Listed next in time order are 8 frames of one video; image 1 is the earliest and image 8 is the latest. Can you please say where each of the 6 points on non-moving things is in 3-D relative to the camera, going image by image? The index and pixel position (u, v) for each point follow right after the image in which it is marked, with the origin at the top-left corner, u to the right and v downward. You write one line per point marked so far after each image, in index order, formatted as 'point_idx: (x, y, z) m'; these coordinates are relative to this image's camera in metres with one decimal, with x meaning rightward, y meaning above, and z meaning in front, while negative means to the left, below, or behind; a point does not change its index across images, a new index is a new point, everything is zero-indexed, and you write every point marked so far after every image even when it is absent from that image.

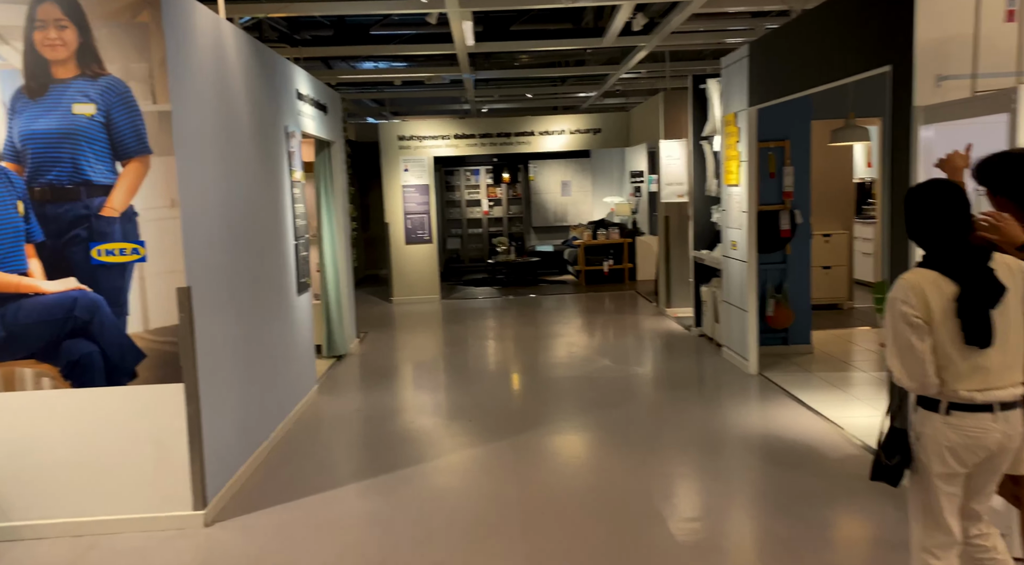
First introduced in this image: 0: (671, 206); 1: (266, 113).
0: (+1.9, +0.9, +9.1) m
1: (-1.7, +1.2, +5.3) m
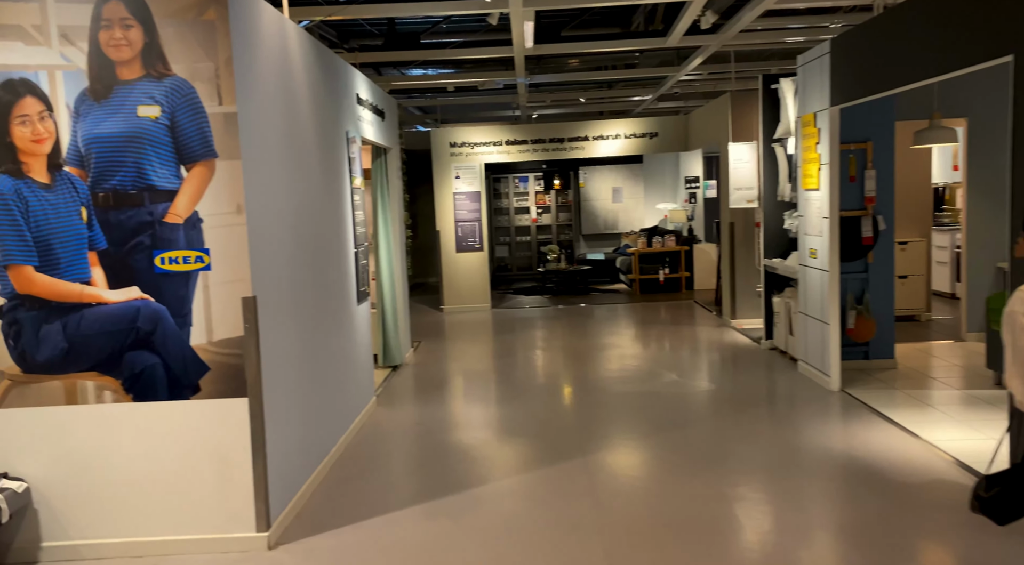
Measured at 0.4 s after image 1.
0: (+2.6, +0.8, +8.8) m
1: (-1.2, +1.1, +5.2) m
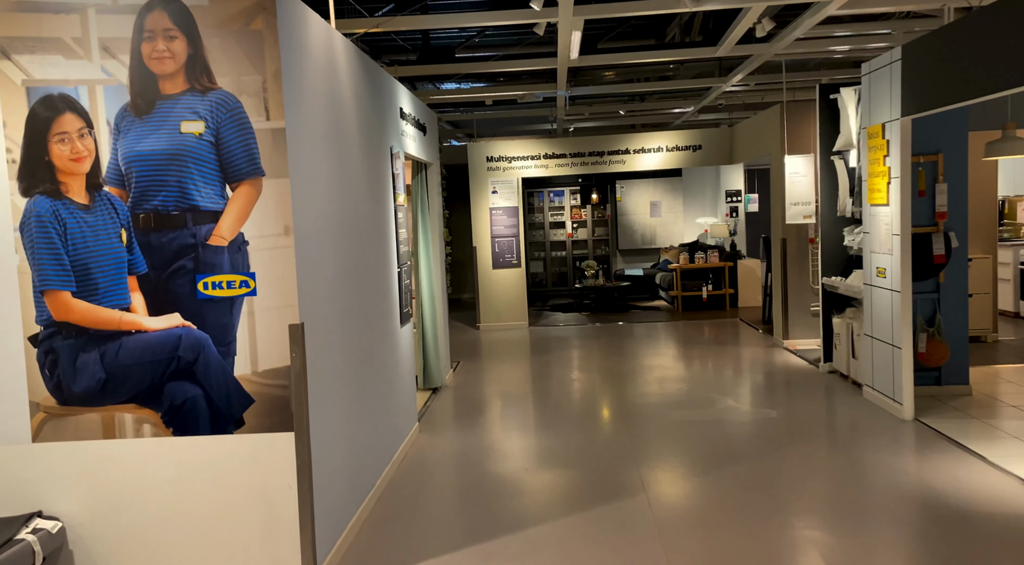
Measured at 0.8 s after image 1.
0: (+3.0, +0.6, +8.4) m
1: (-0.9, +1.0, +5.0) m
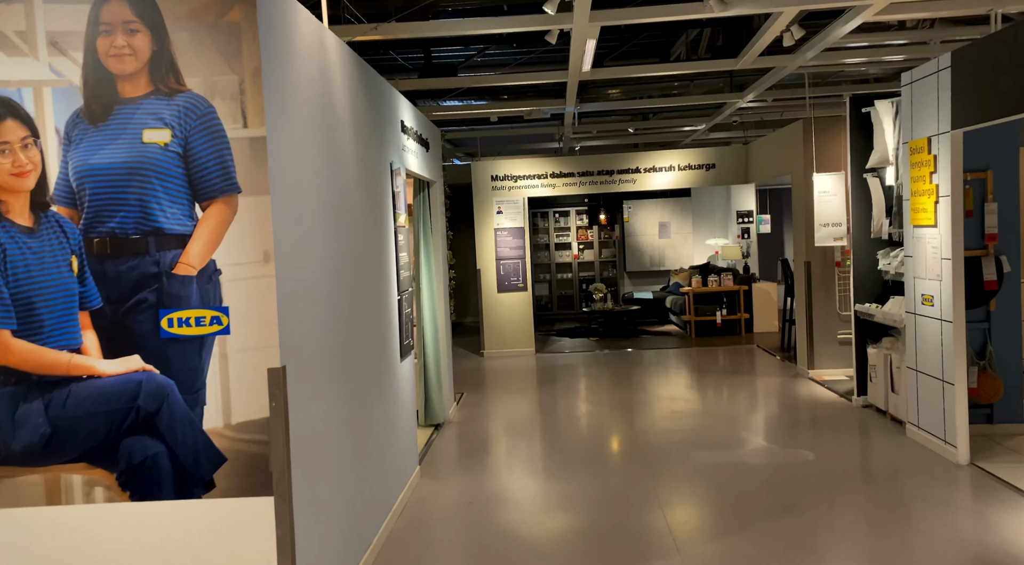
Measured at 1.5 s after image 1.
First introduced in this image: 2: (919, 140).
0: (+3.1, +0.3, +7.9) m
1: (-0.8, +0.8, +4.5) m
2: (+2.8, +1.0, +5.3) m
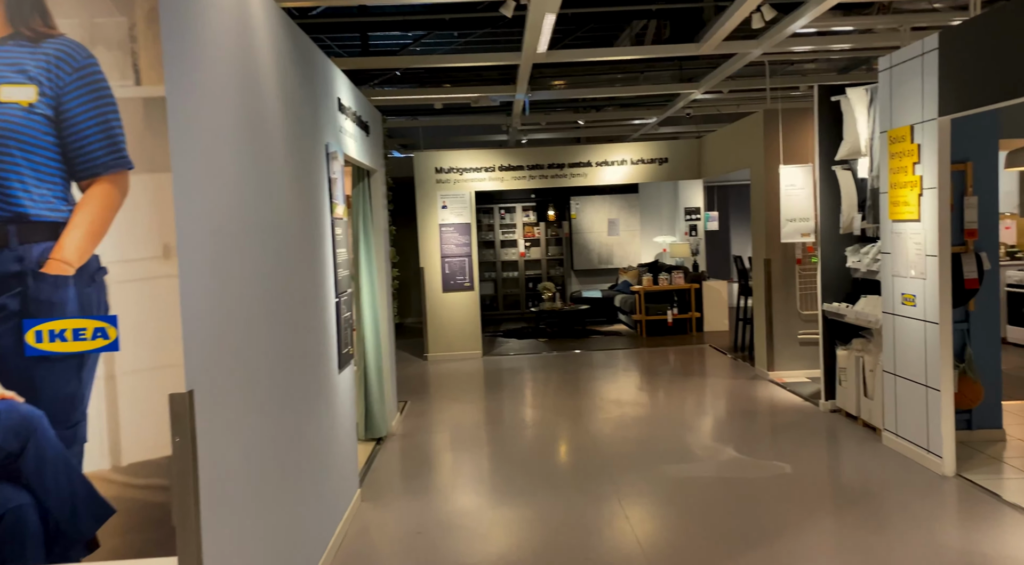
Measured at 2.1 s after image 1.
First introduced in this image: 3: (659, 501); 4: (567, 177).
0: (+2.6, +0.3, +7.6) m
1: (-1.0, +0.8, +3.9) m
2: (+2.5, +1.0, +4.9) m
3: (+1.0, -1.4, +5.0) m
4: (+0.7, +1.4, +10.1) m
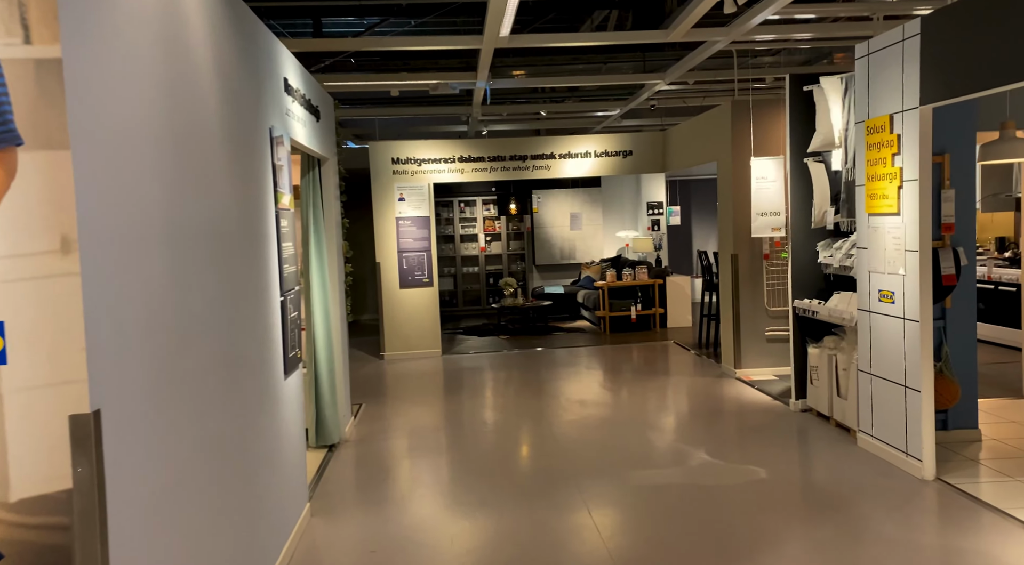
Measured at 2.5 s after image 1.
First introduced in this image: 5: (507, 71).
0: (+2.2, +0.4, +7.4) m
1: (-1.2, +0.8, +3.5) m
2: (+2.3, +1.0, +4.8) m
3: (+0.7, -1.4, +4.7) m
4: (+0.2, +1.4, +9.8) m
5: (0.0, +2.5, +9.0) m
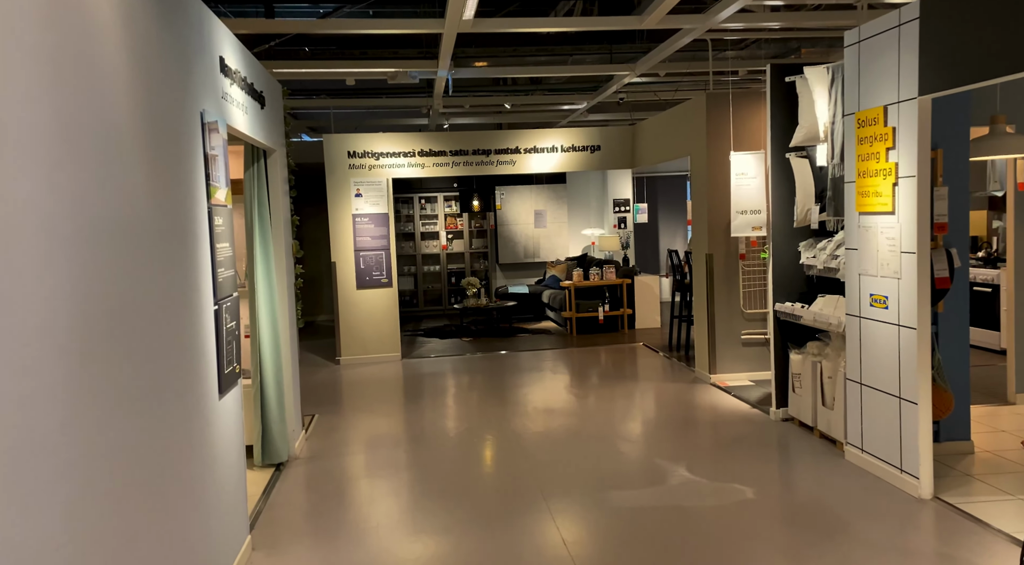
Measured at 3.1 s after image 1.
0: (+1.9, +0.4, +7.1) m
1: (-1.3, +0.8, +3.0) m
2: (+2.1, +1.0, +4.4) m
3: (+0.5, -1.4, +4.3) m
4: (-0.2, +1.4, +9.4) m
5: (-0.4, +2.5, +8.5) m
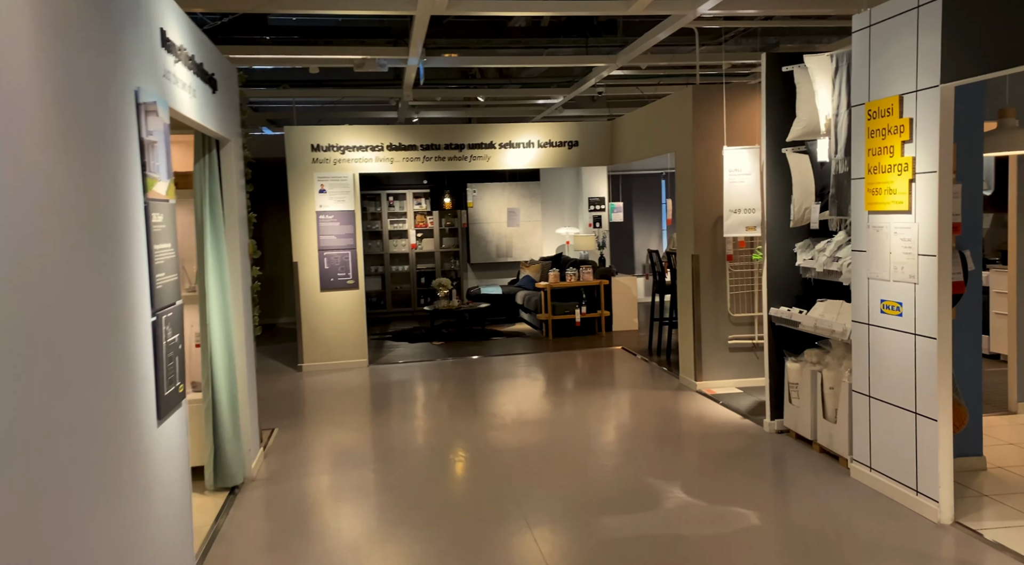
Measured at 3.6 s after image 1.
0: (+1.7, +0.4, +6.7) m
1: (-1.4, +0.8, +2.5) m
2: (+2.0, +1.0, +4.1) m
3: (+0.5, -1.4, +3.9) m
4: (-0.5, +1.4, +8.9) m
5: (-0.6, +2.5, +8.0) m
